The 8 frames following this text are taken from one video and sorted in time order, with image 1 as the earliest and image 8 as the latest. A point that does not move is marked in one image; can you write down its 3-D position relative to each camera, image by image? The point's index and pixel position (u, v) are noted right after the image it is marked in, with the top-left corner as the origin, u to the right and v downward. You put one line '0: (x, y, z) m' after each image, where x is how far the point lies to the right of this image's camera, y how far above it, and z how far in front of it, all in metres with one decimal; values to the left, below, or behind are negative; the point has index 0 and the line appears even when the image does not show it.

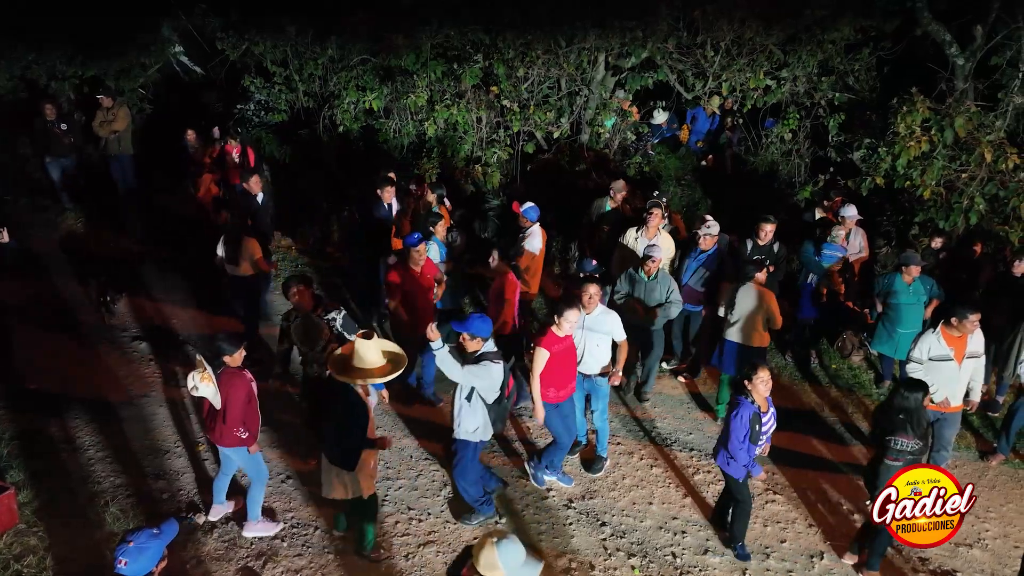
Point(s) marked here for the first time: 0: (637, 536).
0: (+1.0, -2.0, +5.5) m
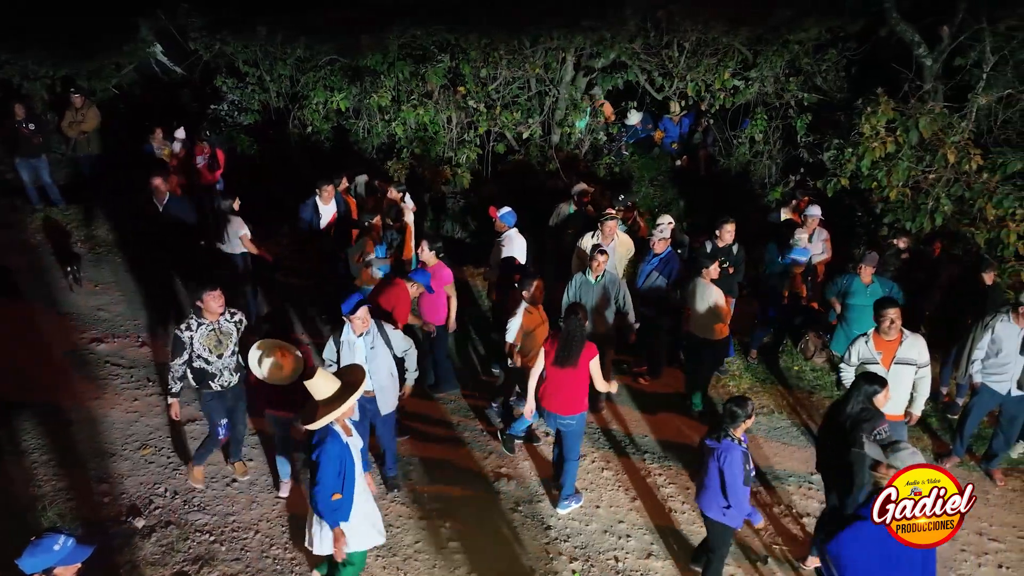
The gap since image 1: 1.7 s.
0: (+0.5, -2.0, +5.5) m
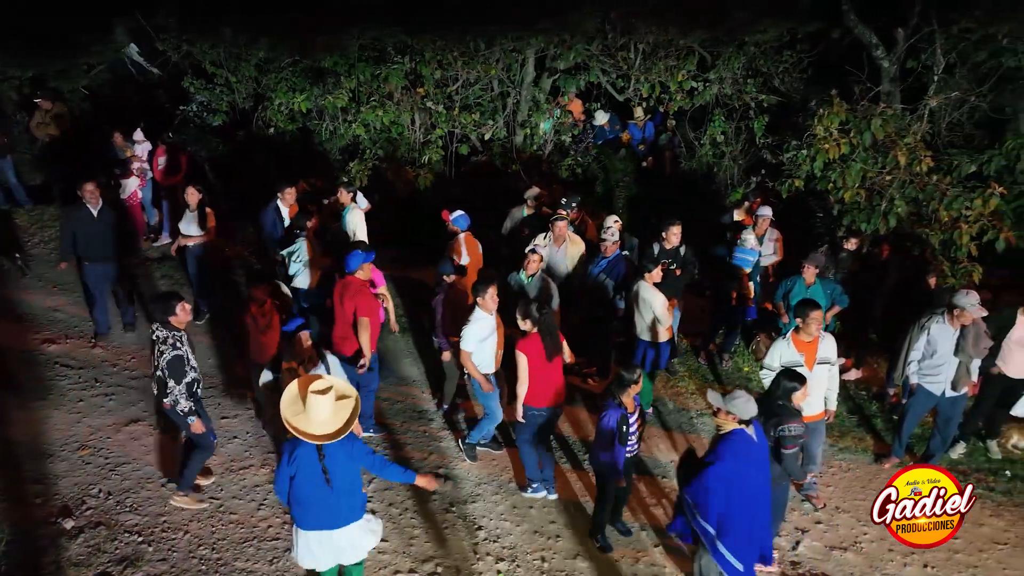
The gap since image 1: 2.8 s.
0: (0.0, -2.0, +5.5) m
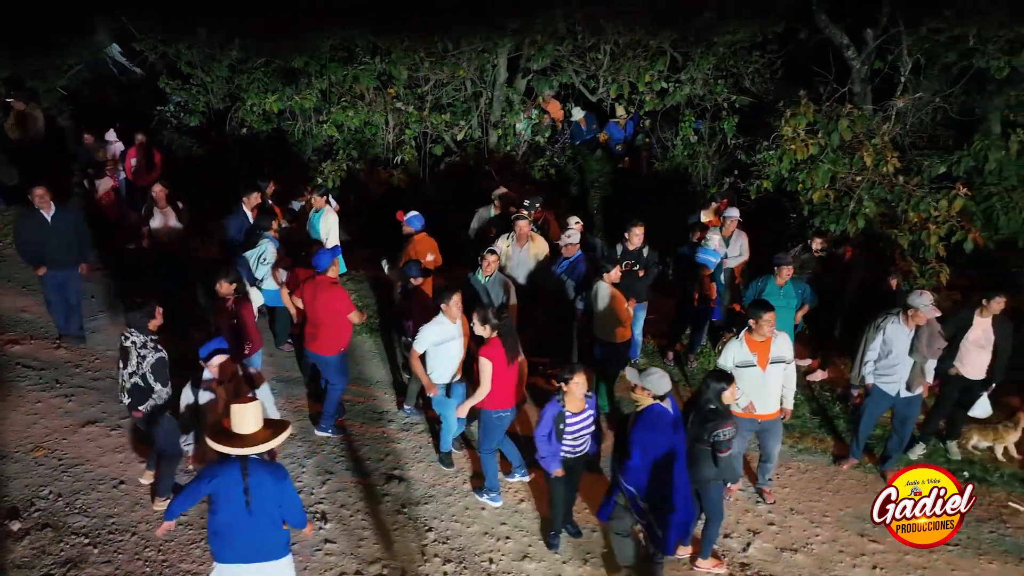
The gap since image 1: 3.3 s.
0: (-0.4, -2.0, +5.5) m
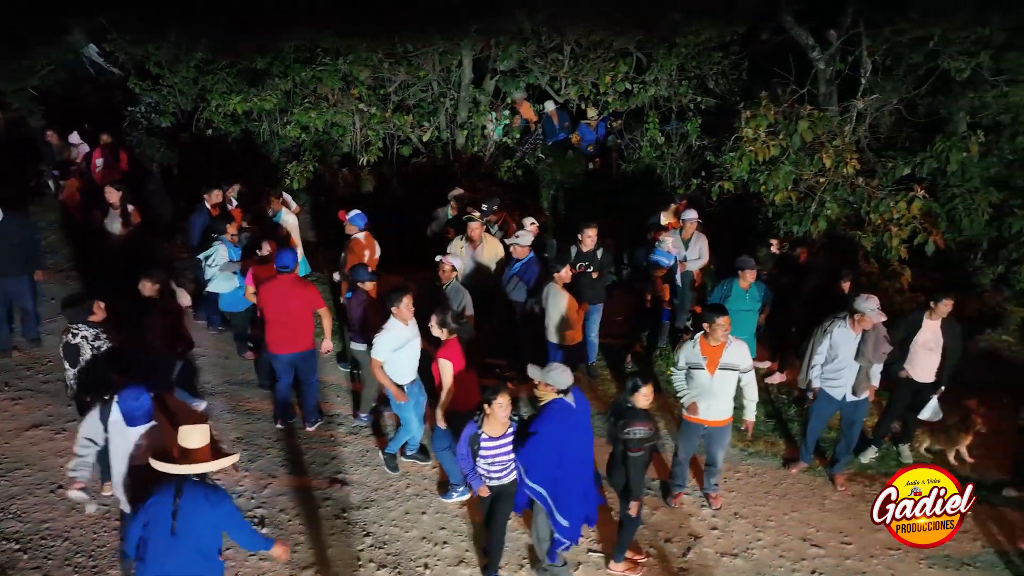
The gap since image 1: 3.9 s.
0: (-0.9, -2.1, +5.5) m
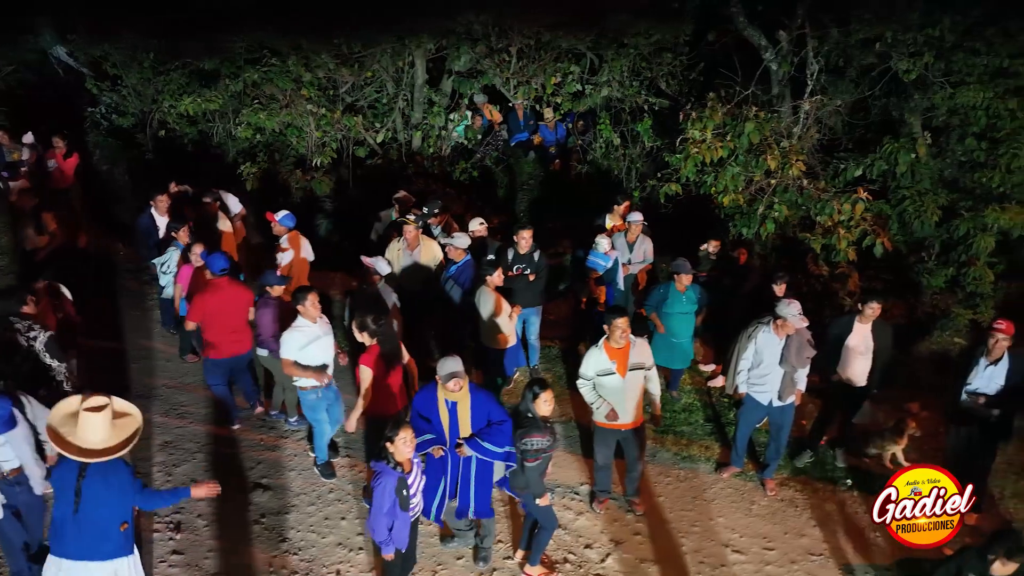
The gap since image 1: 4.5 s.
0: (-1.6, -2.1, +5.4) m
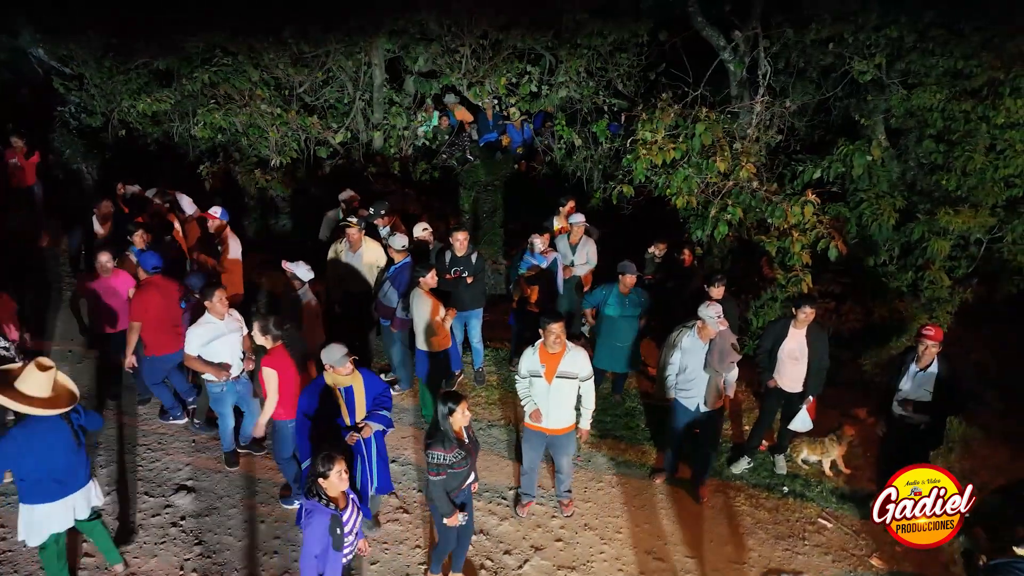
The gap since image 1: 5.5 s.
0: (-2.3, -2.1, +5.4) m
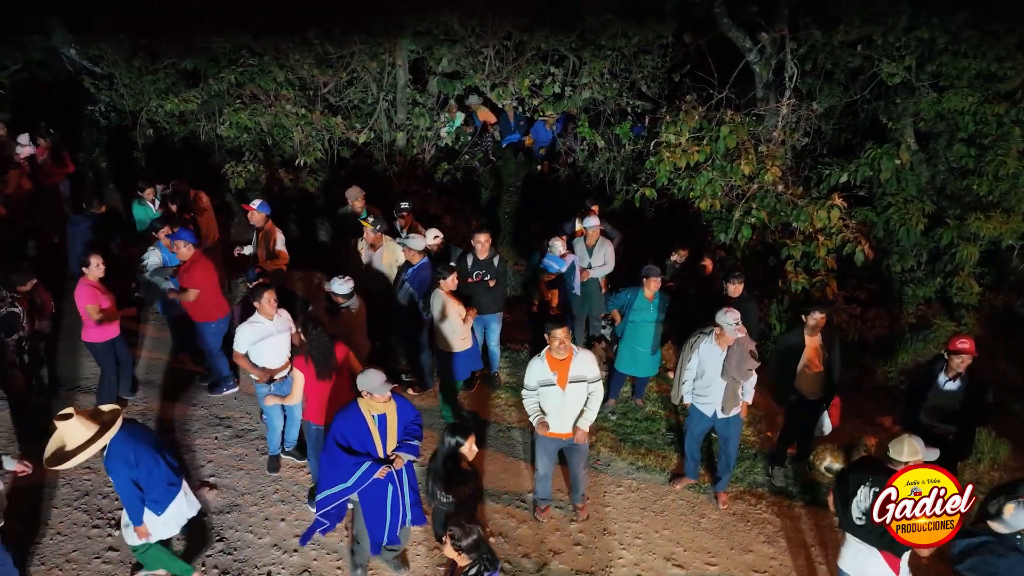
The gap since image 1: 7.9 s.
0: (-2.1, -2.1, +5.4) m
